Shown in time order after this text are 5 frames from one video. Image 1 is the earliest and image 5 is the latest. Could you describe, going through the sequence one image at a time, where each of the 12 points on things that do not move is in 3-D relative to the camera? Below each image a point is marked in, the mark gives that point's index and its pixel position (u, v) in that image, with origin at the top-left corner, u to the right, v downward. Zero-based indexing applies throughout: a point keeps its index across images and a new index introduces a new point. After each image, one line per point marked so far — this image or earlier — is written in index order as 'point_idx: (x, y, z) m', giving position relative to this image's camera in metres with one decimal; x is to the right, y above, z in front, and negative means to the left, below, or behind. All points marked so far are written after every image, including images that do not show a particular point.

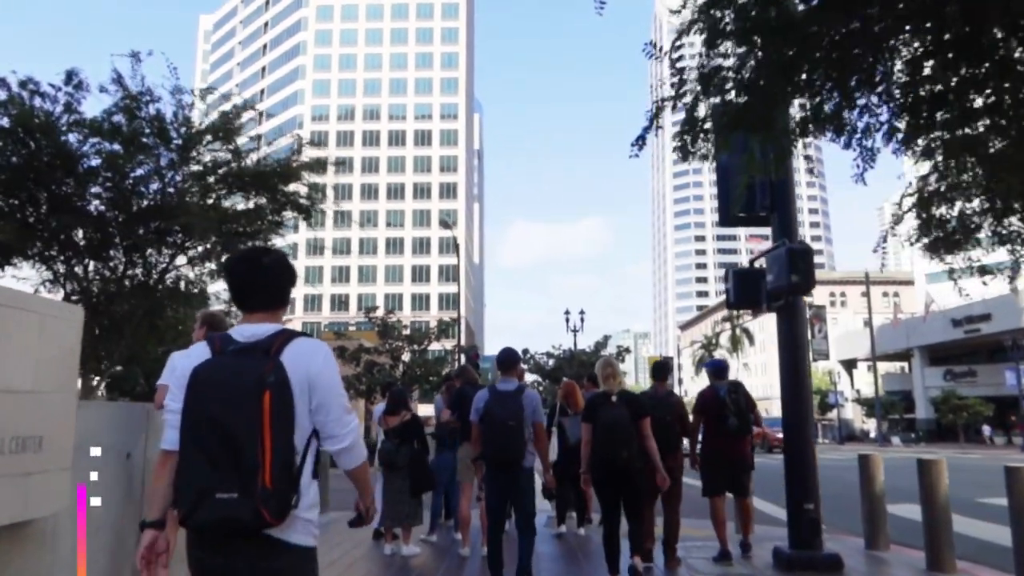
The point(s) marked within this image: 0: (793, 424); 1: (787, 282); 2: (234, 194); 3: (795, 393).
0: (+2.2, -1.1, +6.9) m
1: (+2.1, +0.1, +6.6) m
2: (-3.7, +1.2, +11.8) m
3: (+2.2, -0.8, +6.9) m
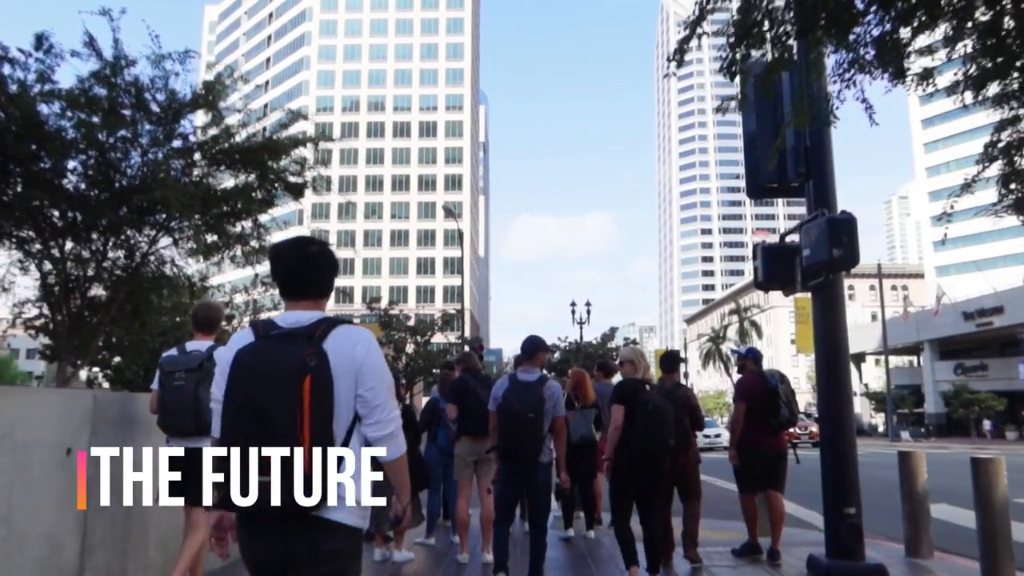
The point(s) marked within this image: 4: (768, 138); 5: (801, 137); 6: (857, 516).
0: (+2.2, -0.9, +6.1) m
1: (+2.1, +0.2, +5.9) m
2: (-3.6, +1.4, +11.0) m
3: (+2.2, -0.6, +6.1) m
4: (+2.0, +1.1, +6.8) m
5: (+2.2, +1.1, +6.6) m
6: (+2.4, -1.6, +6.0) m
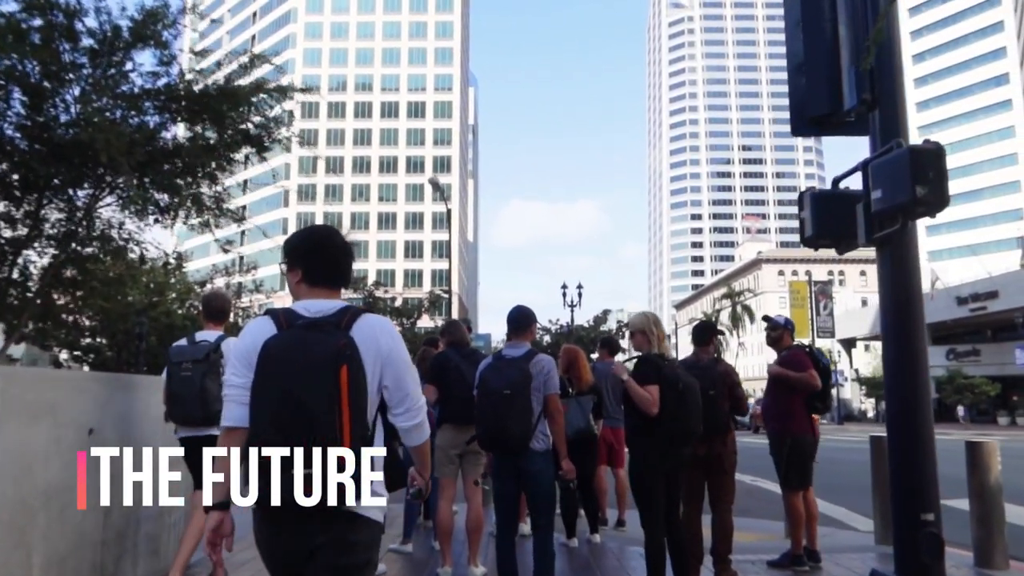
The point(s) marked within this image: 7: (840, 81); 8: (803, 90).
0: (+2.2, -0.7, +4.9) m
1: (+2.1, +0.5, +4.6) m
2: (-3.7, +1.8, +9.7) m
3: (+2.2, -0.3, +4.9) m
4: (+1.9, +1.4, +5.6) m
5: (+2.2, +1.4, +5.3) m
6: (+2.3, -1.3, +4.8) m
7: (+2.1, +1.3, +5.5) m
8: (+1.9, +1.3, +5.7) m
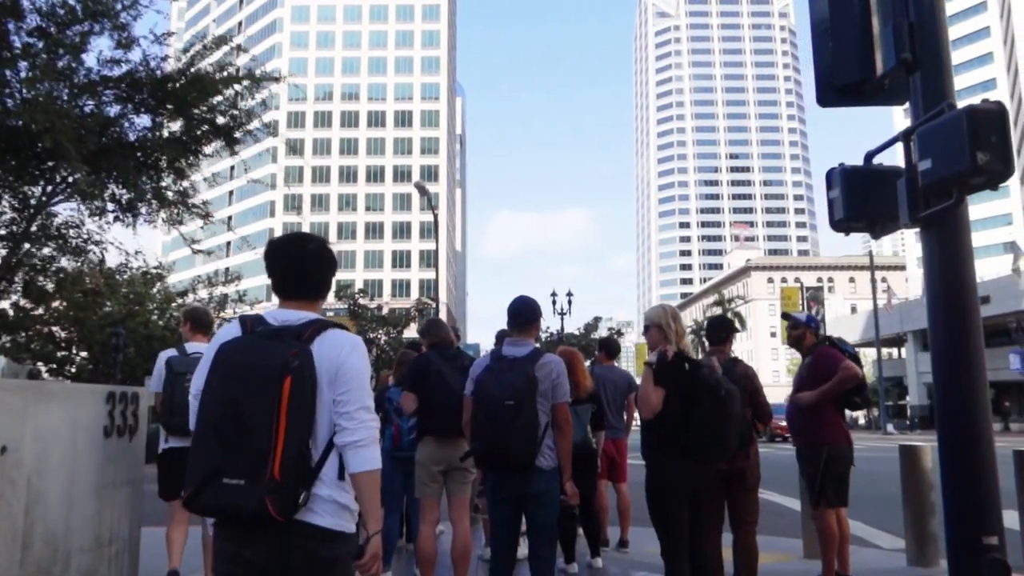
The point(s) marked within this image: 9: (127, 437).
0: (+2.1, -0.6, +4.2) m
1: (+2.0, +0.6, +4.0) m
2: (-3.8, +1.8, +9.0) m
3: (+2.1, -0.3, +4.2) m
4: (+1.9, +1.5, +4.9) m
5: (+2.1, +1.5, +4.7) m
6: (+2.3, -1.2, +4.1) m
7: (+2.0, +1.4, +4.9) m
8: (+1.8, +1.3, +5.1) m
9: (-2.3, -0.9, +5.2) m
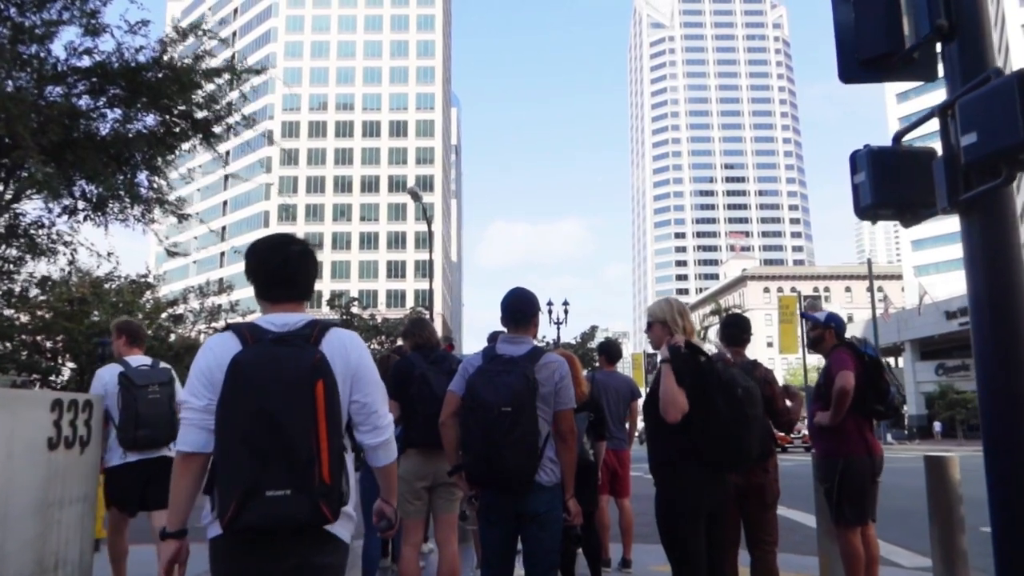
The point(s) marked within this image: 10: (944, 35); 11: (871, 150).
0: (+2.1, -0.6, +3.7) m
1: (+2.0, +0.6, +3.5) m
2: (-3.9, +1.7, +8.5) m
3: (+2.1, -0.2, +3.8) m
4: (+1.8, +1.5, +4.5) m
5: (+2.0, +1.5, +4.2) m
6: (+2.2, -1.2, +3.6) m
7: (+1.9, +1.4, +4.4) m
8: (+1.8, +1.4, +4.6) m
9: (-2.3, -0.9, +4.7) m
10: (+2.1, +1.2, +4.2) m
11: (+1.7, +0.7, +4.3) m
